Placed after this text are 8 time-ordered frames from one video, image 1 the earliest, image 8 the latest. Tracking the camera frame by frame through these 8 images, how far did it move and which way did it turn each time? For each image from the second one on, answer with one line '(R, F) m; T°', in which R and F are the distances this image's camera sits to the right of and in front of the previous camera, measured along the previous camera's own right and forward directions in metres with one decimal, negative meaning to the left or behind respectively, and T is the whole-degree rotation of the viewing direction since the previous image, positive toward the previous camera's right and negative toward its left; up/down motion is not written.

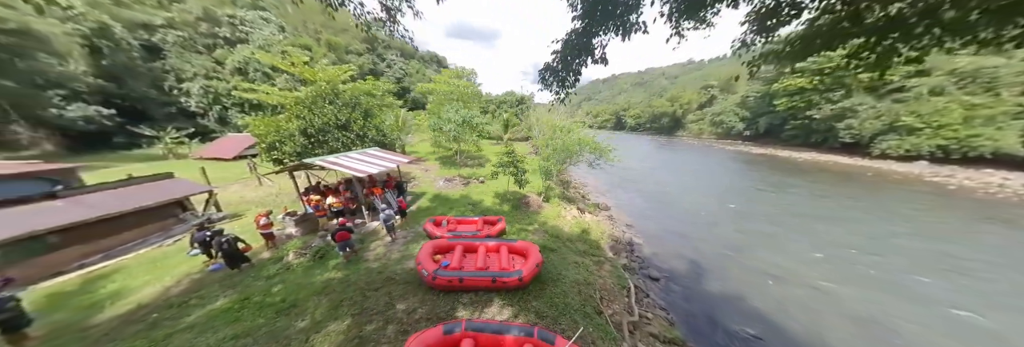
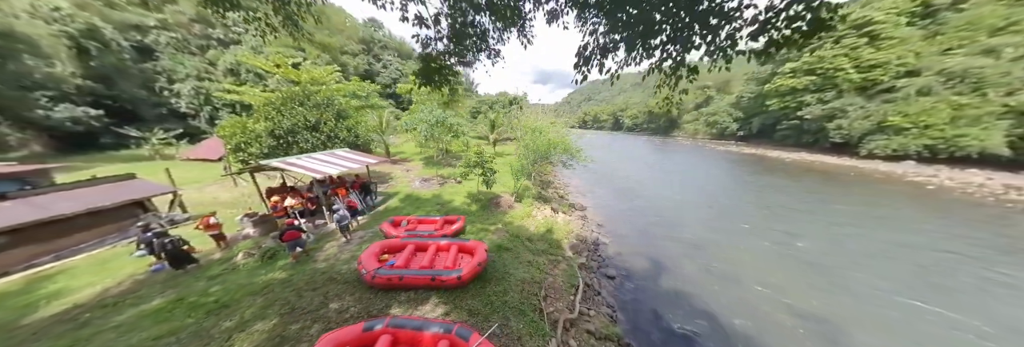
(+1.8, -0.1) m; 0°
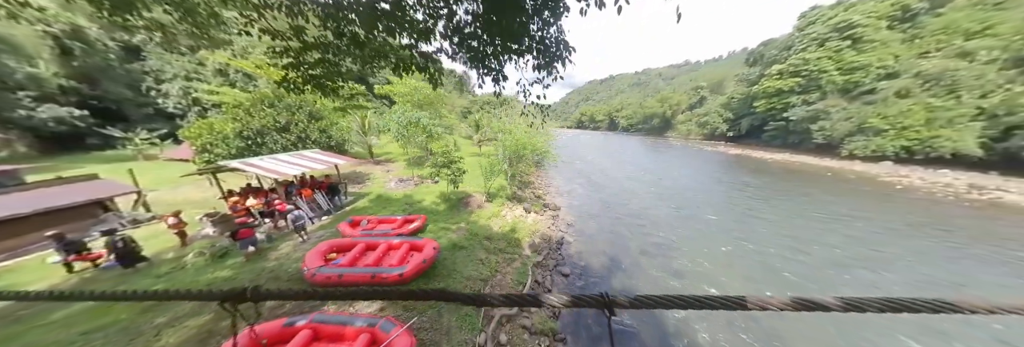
(+1.8, -0.2) m; 0°
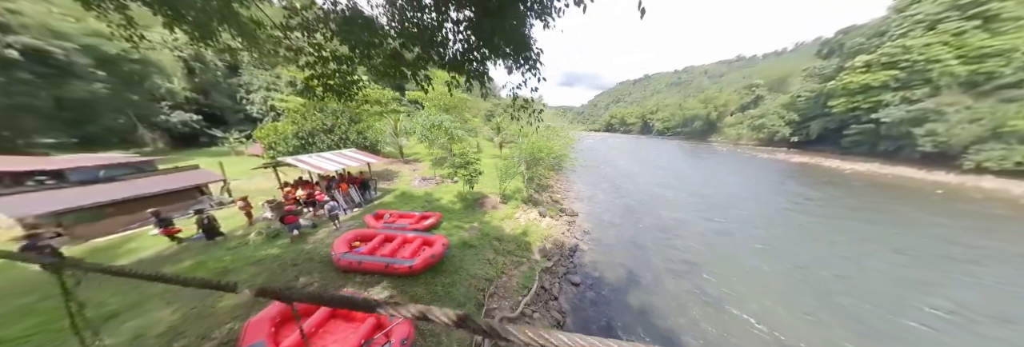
(+0.7, 0.0) m; -8°
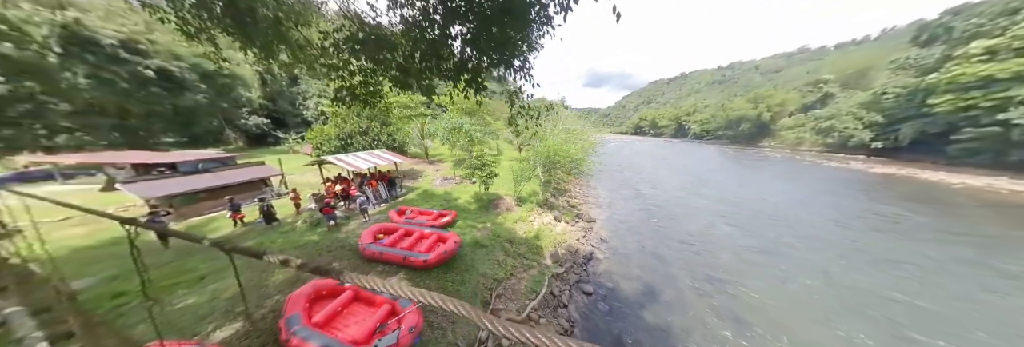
(+0.5, -0.1) m; -7°
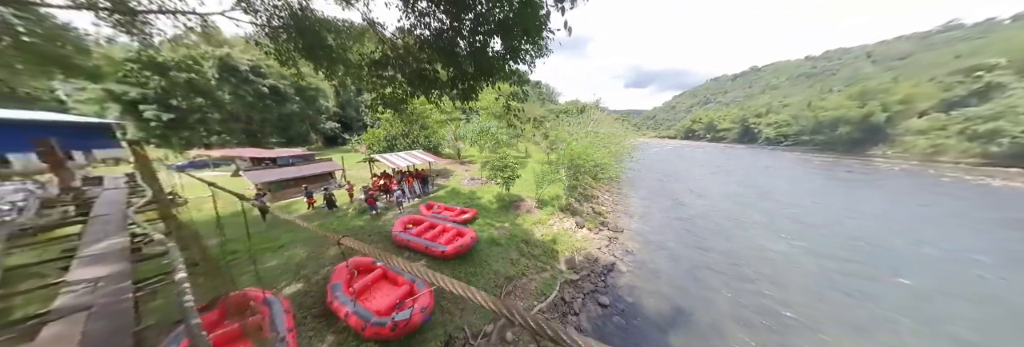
(+0.8, -0.2) m; -10°
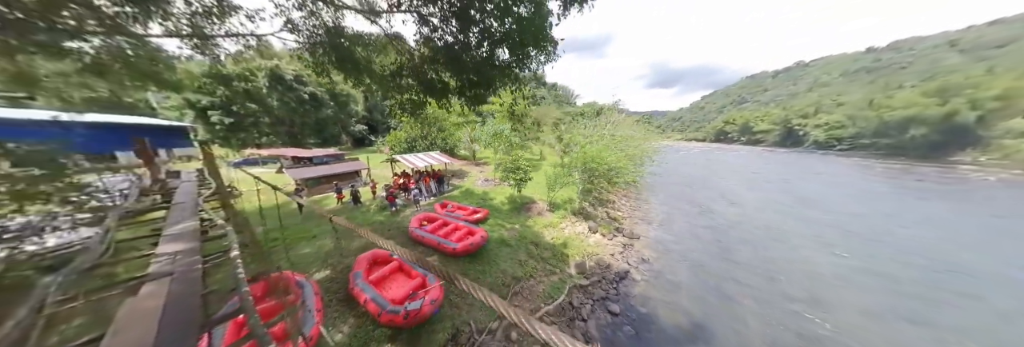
(+0.3, -0.2) m; -5°
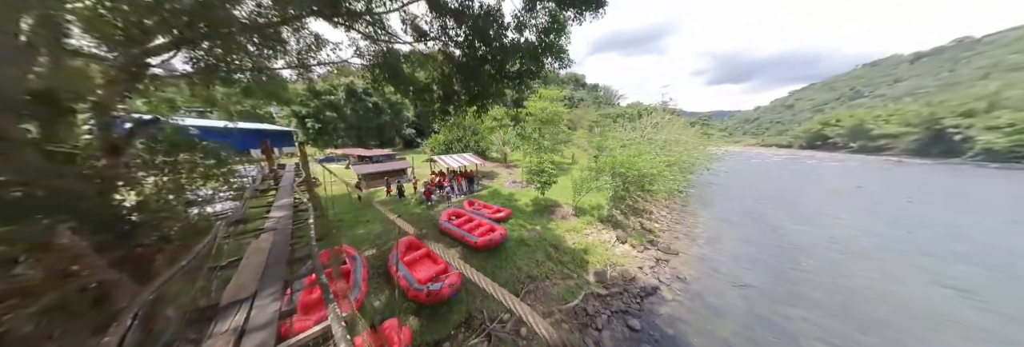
(+0.9, -0.3) m; -11°
